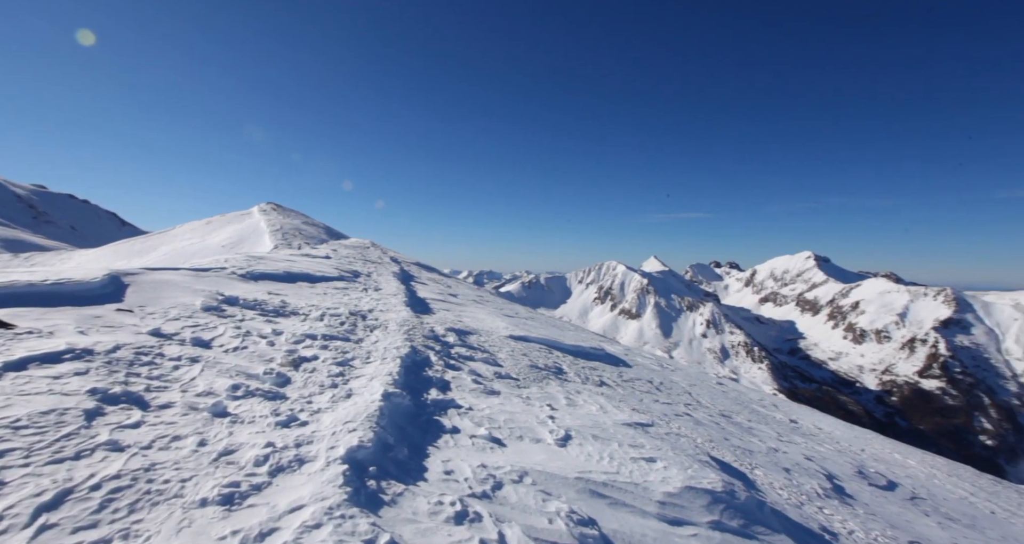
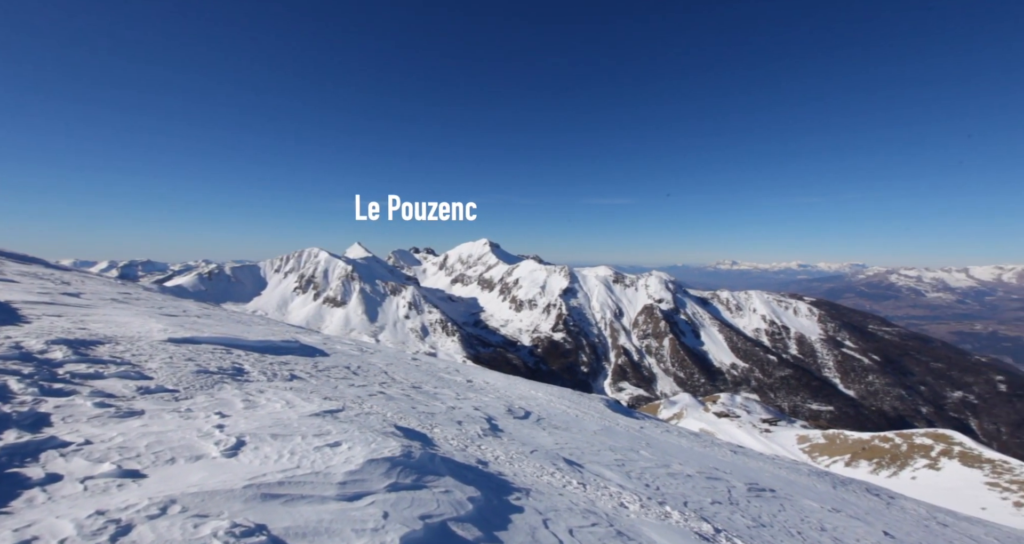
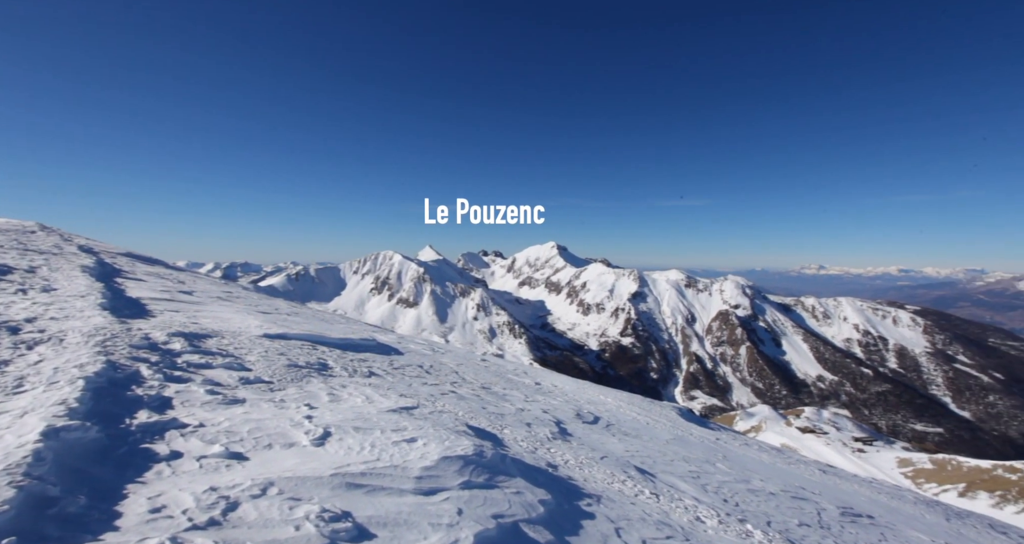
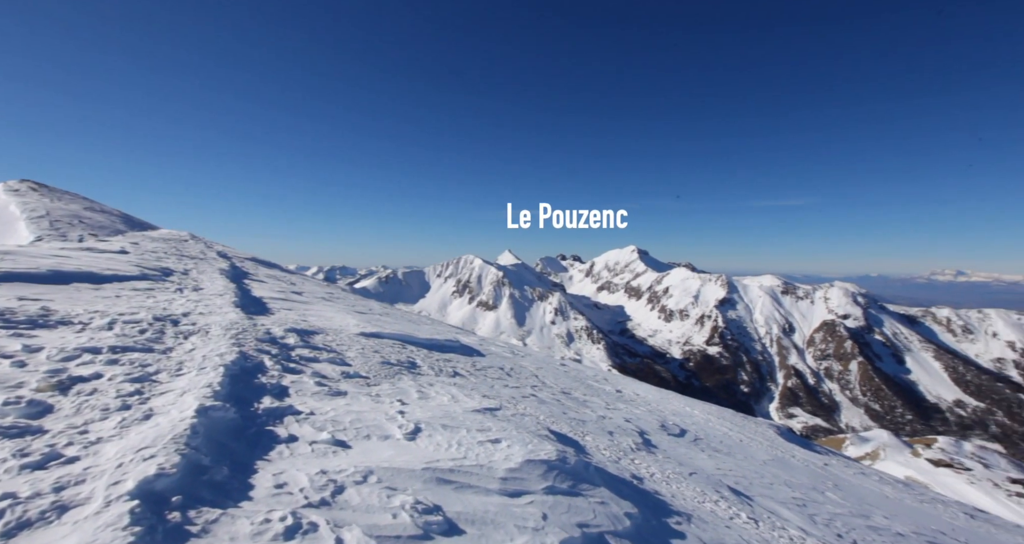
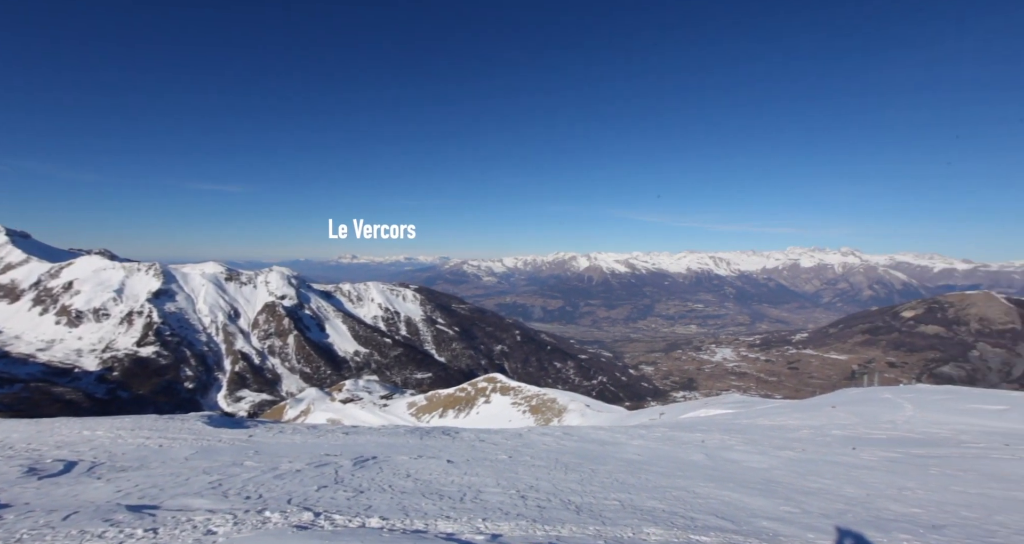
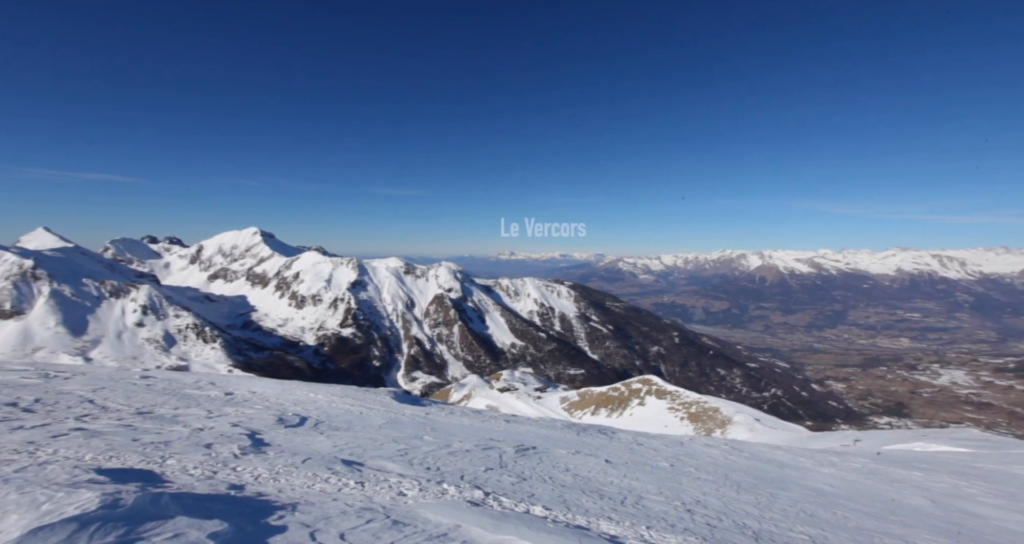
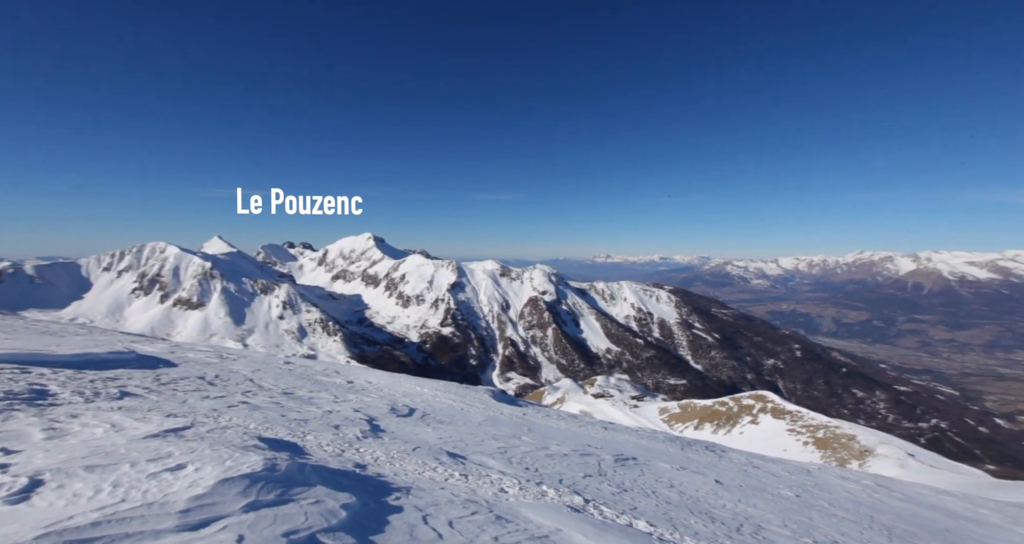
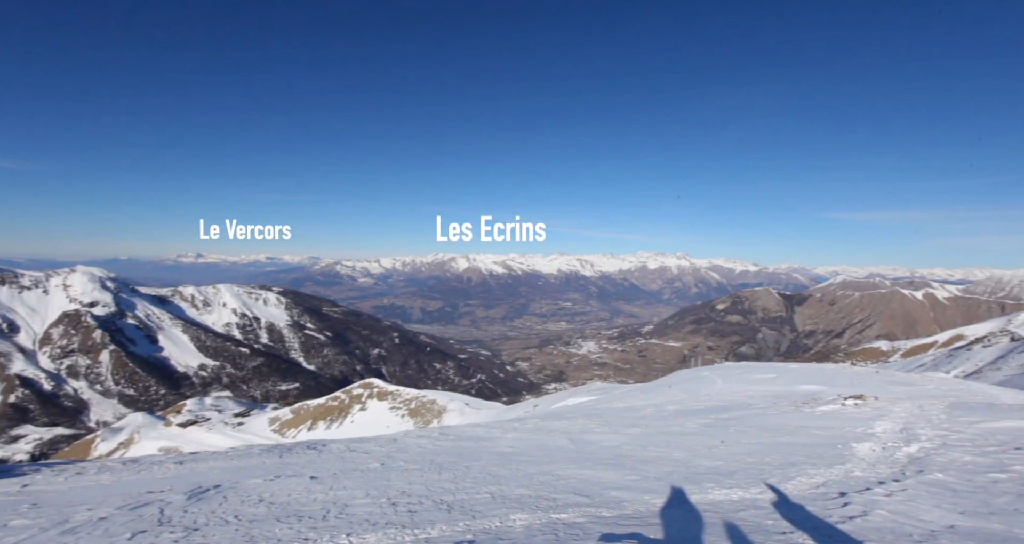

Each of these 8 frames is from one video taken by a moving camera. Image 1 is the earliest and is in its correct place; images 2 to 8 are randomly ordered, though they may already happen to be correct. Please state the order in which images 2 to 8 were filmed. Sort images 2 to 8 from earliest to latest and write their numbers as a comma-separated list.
4, 3, 2, 7, 6, 5, 8
